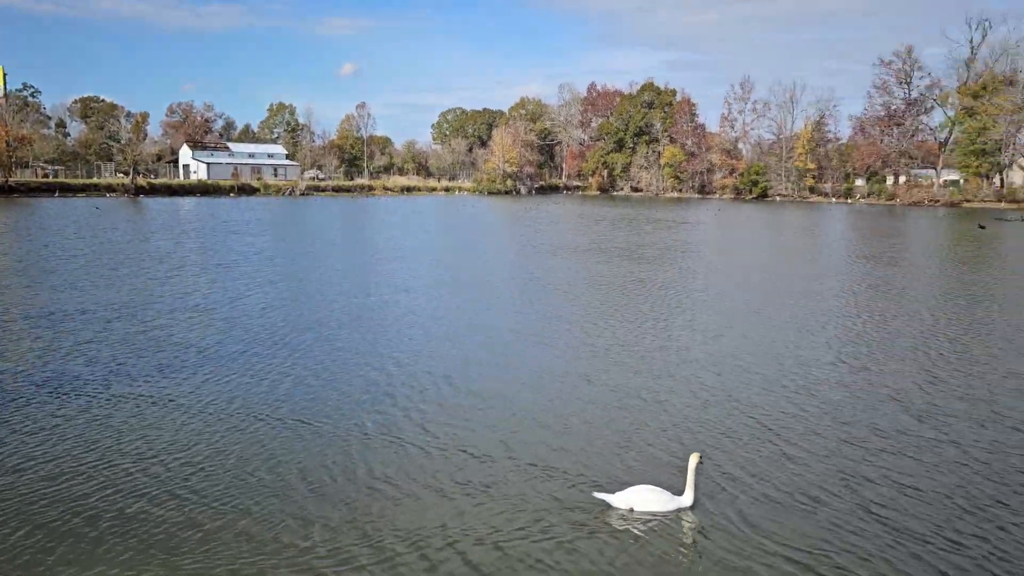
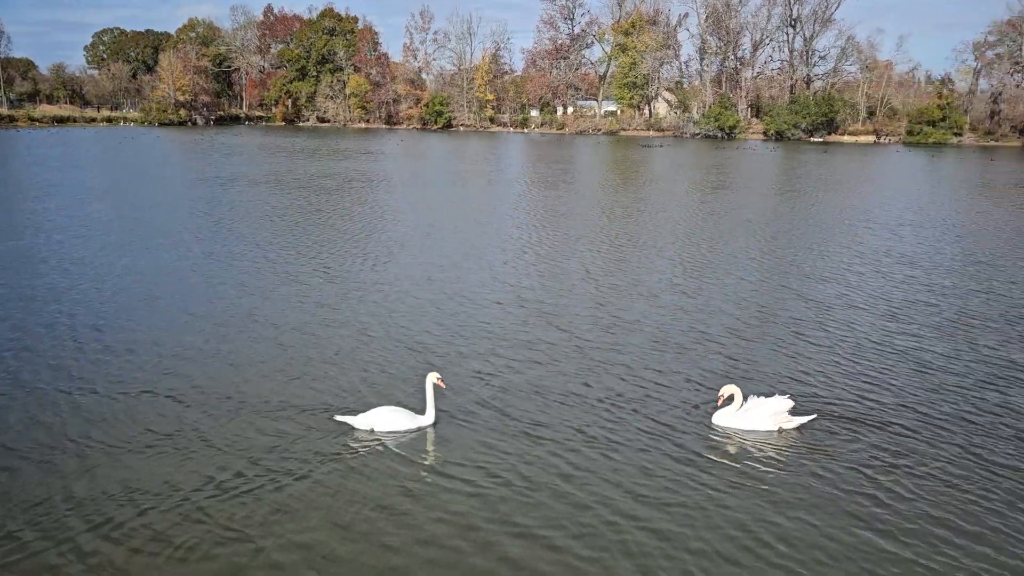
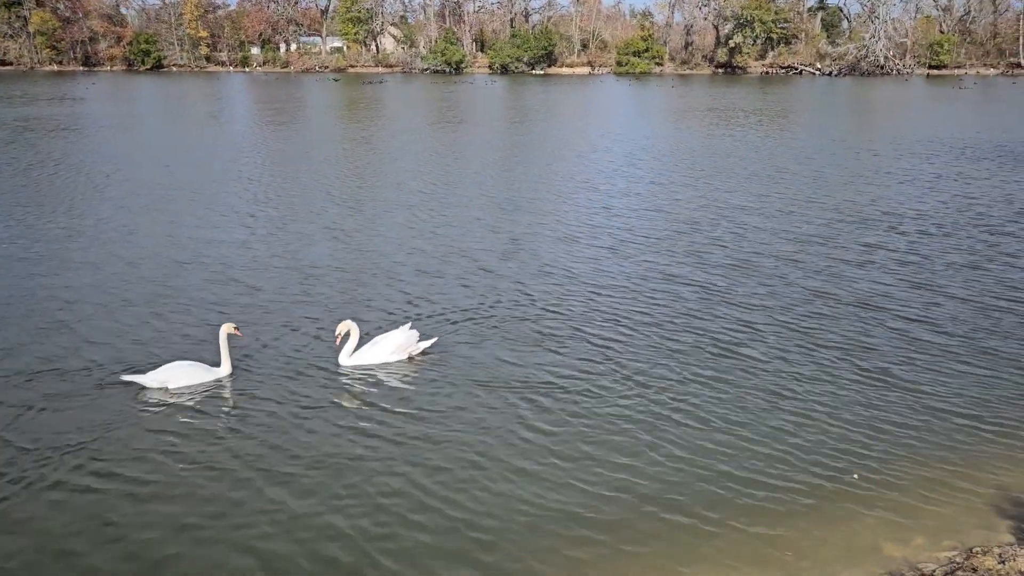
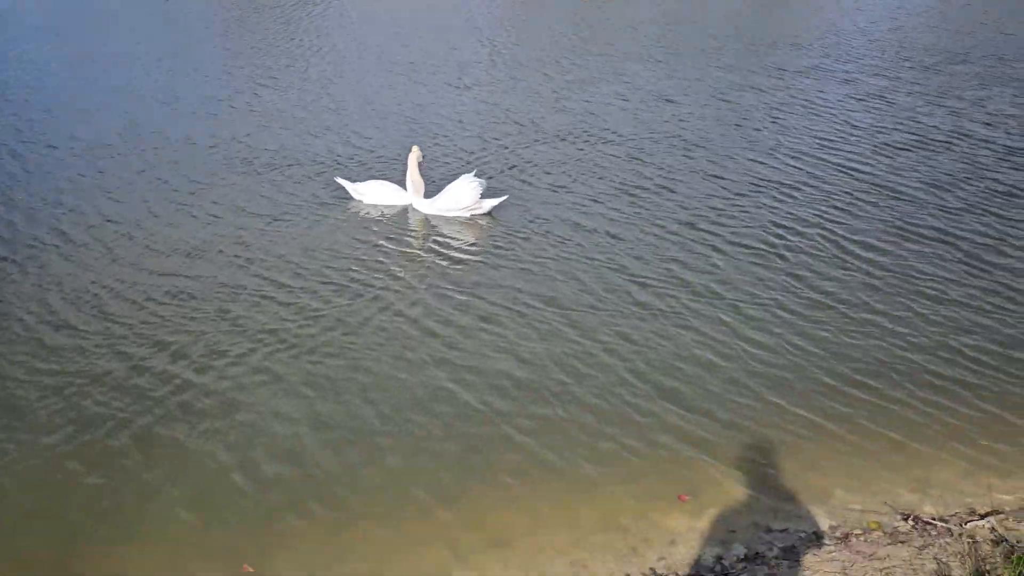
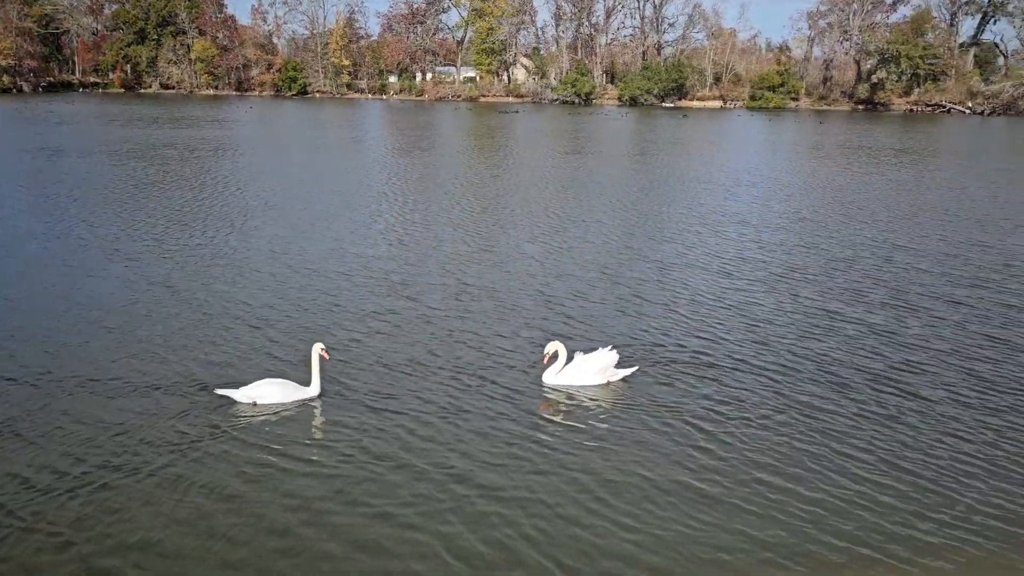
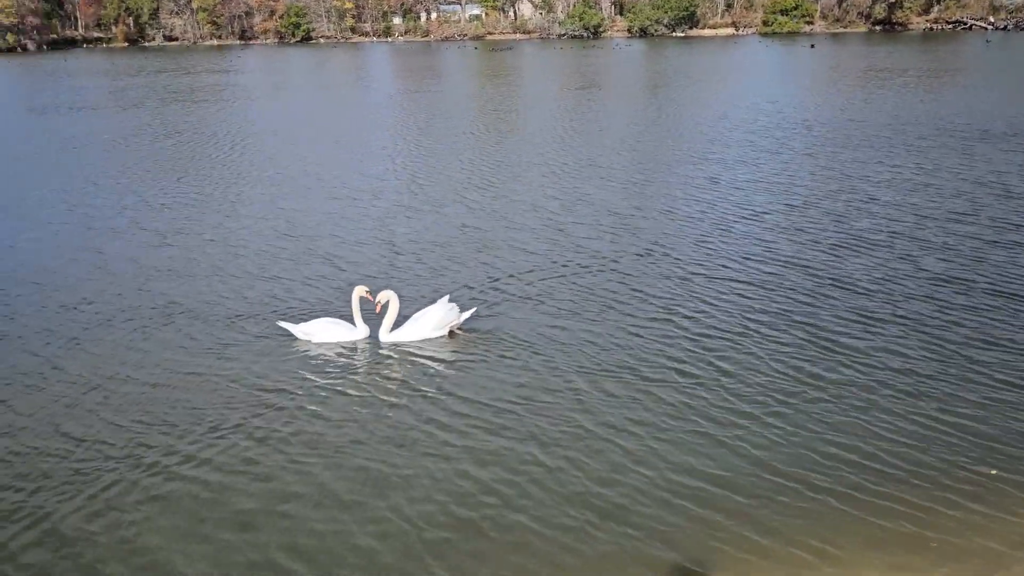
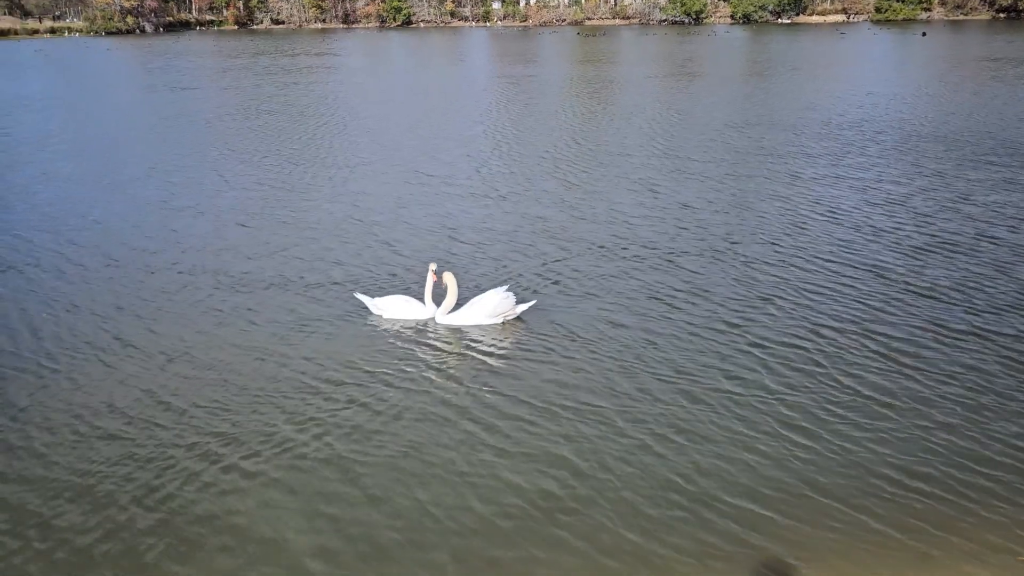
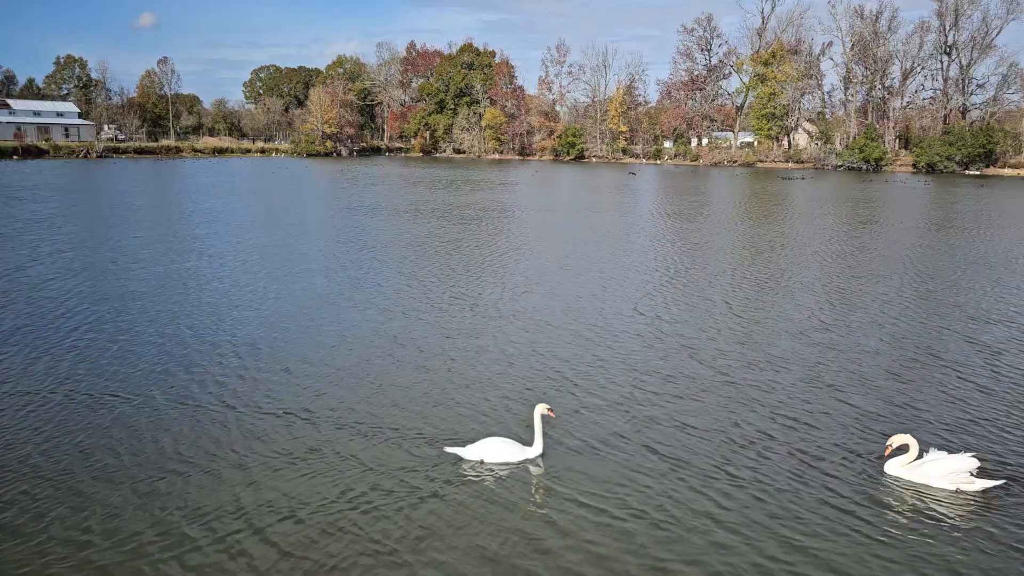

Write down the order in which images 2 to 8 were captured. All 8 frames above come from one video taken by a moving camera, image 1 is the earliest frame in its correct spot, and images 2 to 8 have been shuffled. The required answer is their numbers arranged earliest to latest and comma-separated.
8, 2, 5, 3, 6, 7, 4
